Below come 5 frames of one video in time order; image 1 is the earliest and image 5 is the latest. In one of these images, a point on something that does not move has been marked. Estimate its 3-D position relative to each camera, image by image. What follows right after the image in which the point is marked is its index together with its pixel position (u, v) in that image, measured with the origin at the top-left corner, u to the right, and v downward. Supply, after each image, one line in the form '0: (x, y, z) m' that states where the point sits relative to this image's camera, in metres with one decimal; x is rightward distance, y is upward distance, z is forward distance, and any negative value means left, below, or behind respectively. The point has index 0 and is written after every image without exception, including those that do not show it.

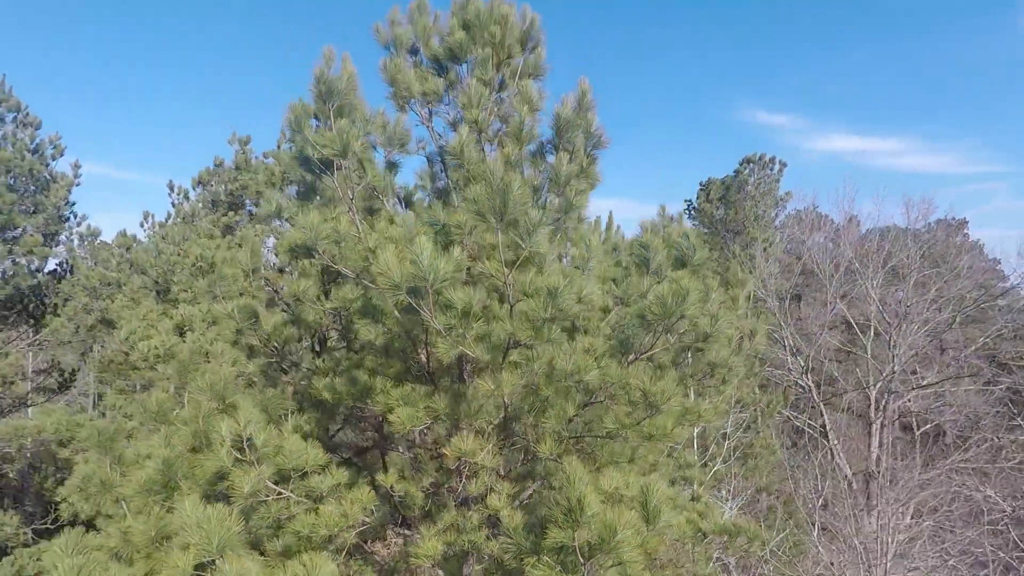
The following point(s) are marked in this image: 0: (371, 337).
0: (-0.9, -0.4, +3.7) m
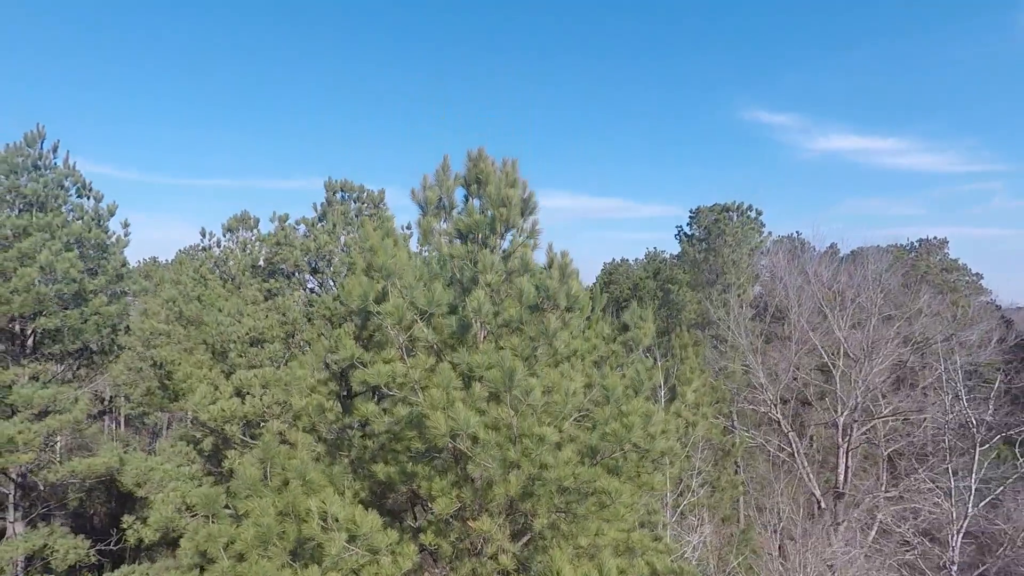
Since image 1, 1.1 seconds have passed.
0: (-0.9, -1.5, +5.2) m
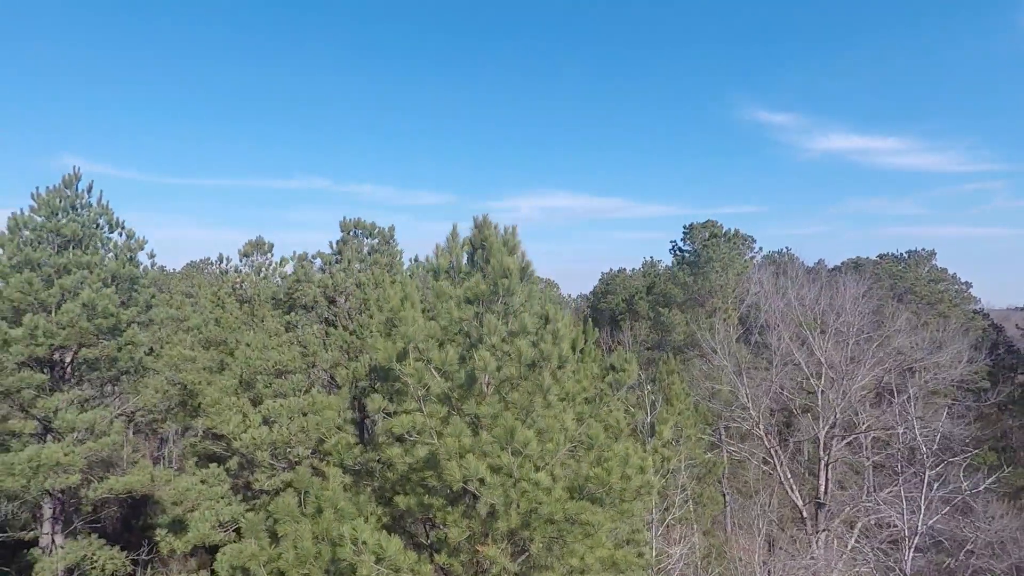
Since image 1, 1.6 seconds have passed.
0: (-0.9, -2.2, +6.2) m
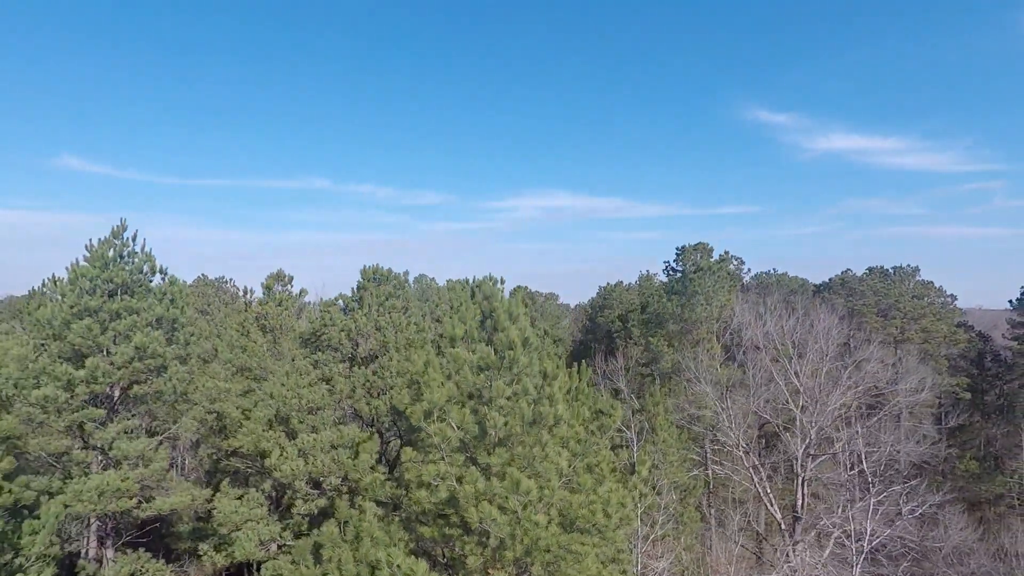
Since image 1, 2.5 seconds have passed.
0: (-0.8, -3.2, +7.7) m
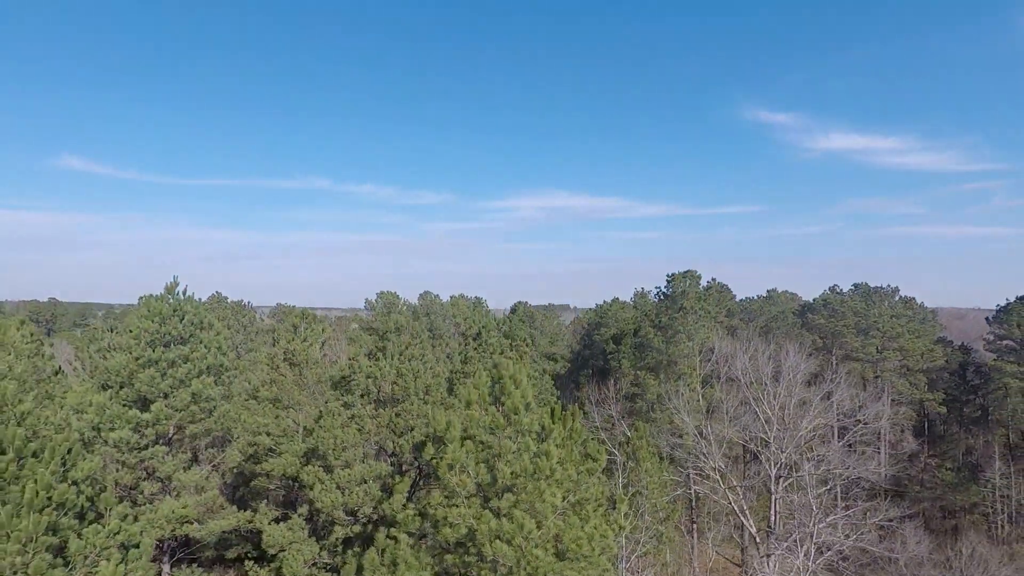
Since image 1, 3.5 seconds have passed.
0: (-0.8, -4.7, +9.8) m
